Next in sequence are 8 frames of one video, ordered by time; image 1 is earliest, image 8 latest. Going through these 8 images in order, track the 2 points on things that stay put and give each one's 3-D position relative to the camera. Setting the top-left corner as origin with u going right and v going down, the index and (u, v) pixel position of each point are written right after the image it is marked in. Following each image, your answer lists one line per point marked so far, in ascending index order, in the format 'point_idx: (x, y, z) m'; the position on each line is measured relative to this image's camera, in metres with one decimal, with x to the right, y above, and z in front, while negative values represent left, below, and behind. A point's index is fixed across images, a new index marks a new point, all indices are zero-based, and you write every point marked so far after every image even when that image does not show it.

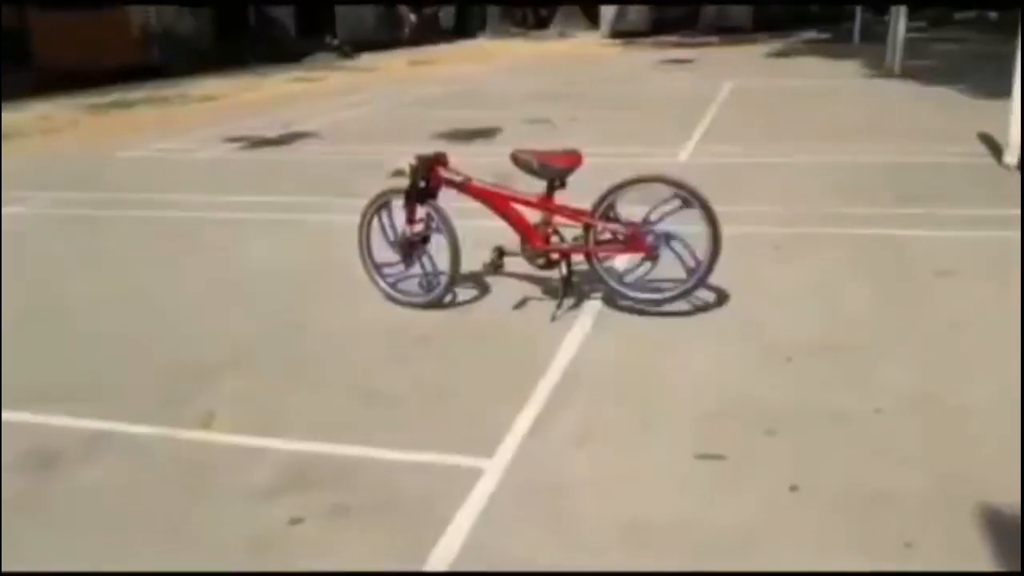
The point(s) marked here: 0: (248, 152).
0: (-2.4, +1.2, +9.3) m
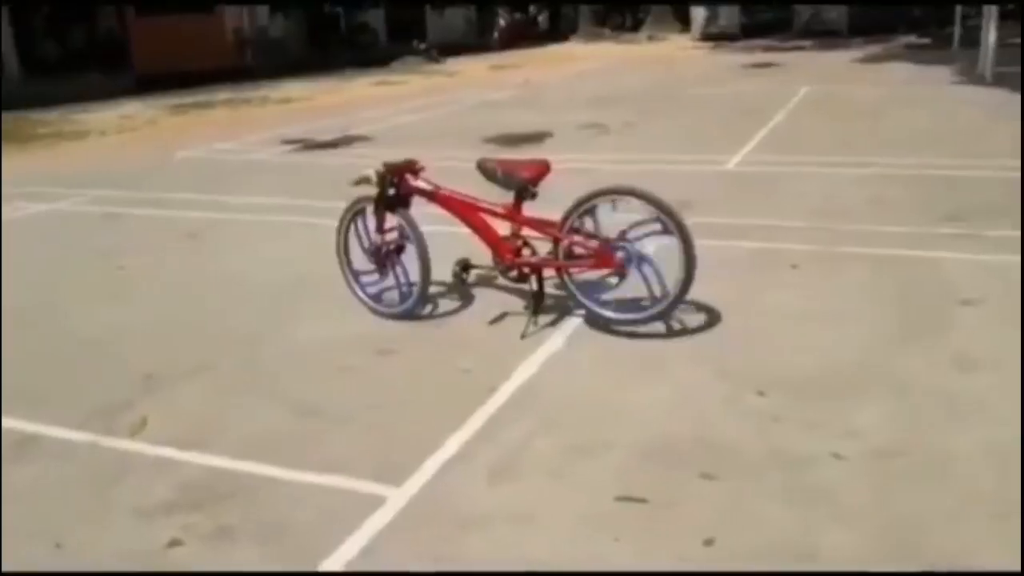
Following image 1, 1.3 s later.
0: (-1.9, +1.2, +9.3) m
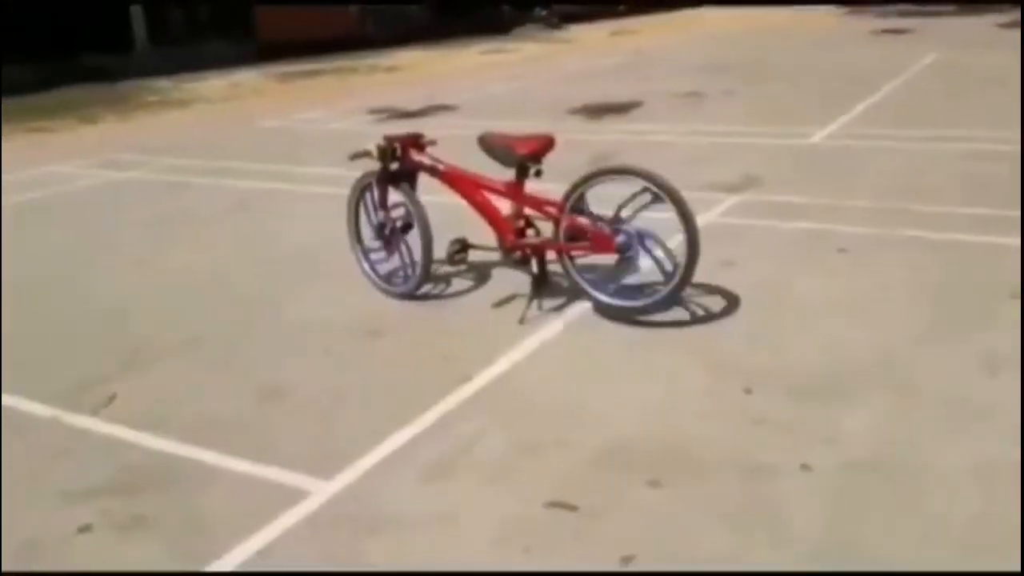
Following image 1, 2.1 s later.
0: (-1.2, +1.5, +9.2) m
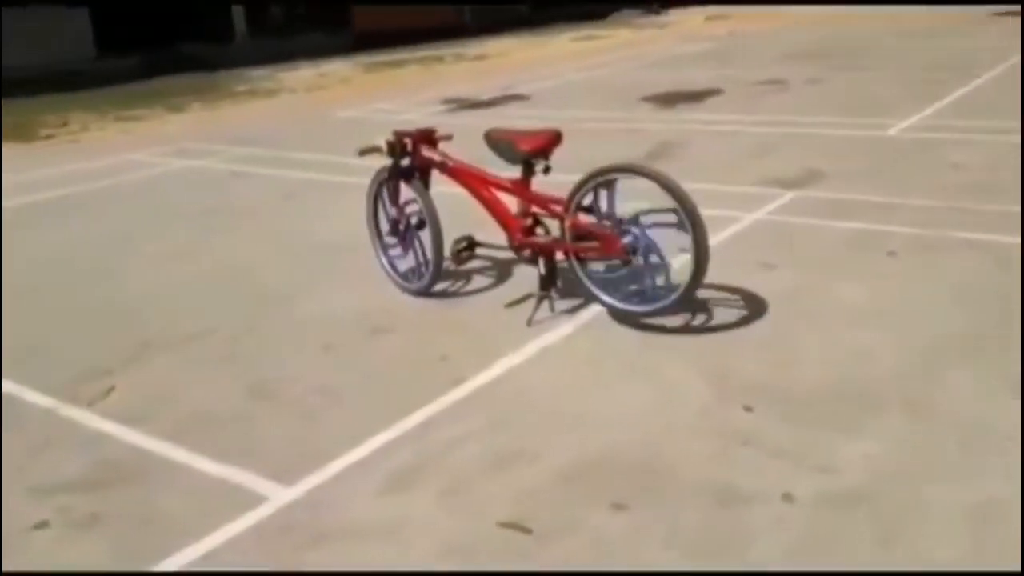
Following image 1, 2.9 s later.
0: (-0.6, +1.5, +9.1) m
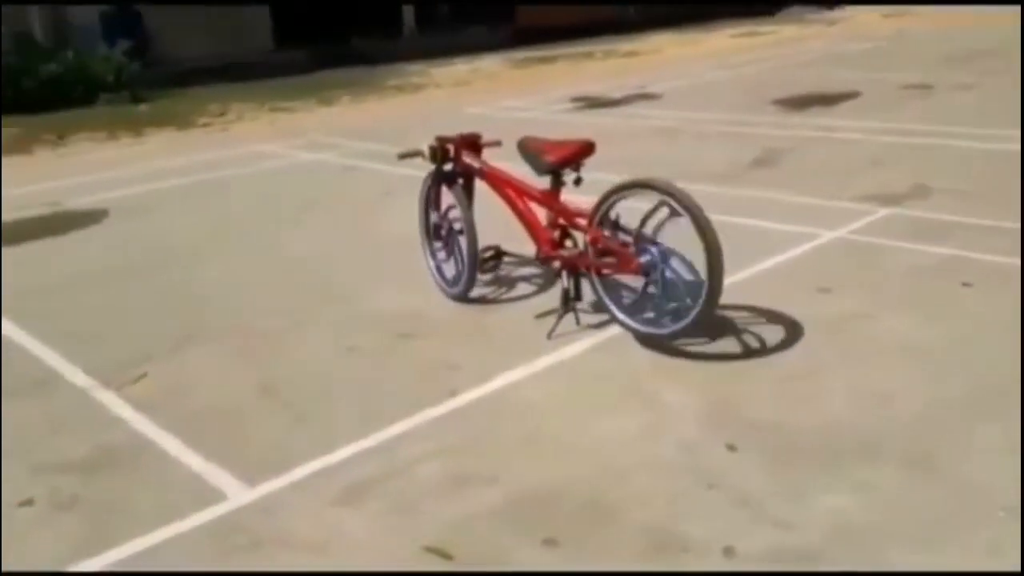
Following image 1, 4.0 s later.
0: (+0.5, +1.5, +9.0) m
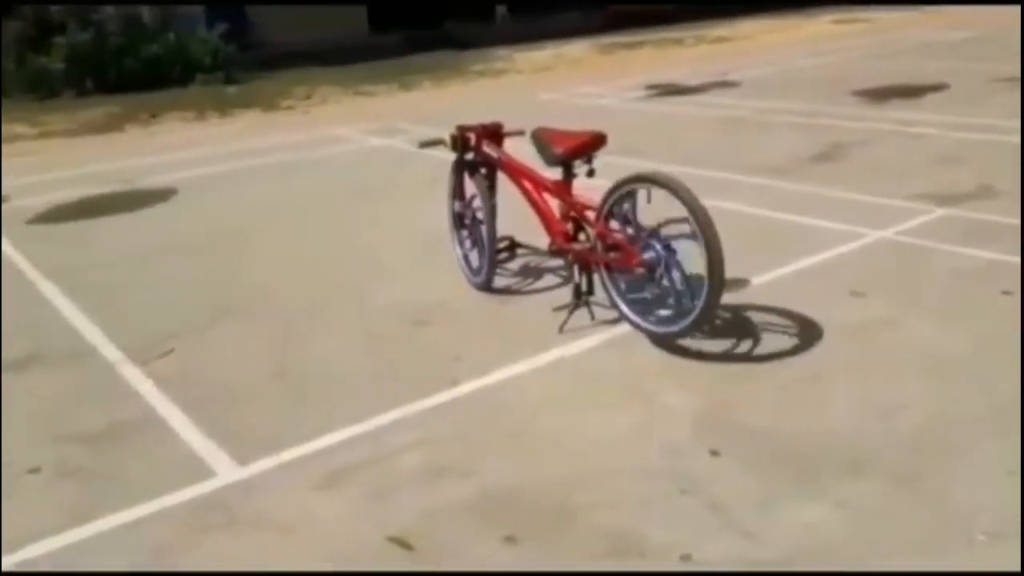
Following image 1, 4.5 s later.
0: (+1.1, +1.6, +8.9) m
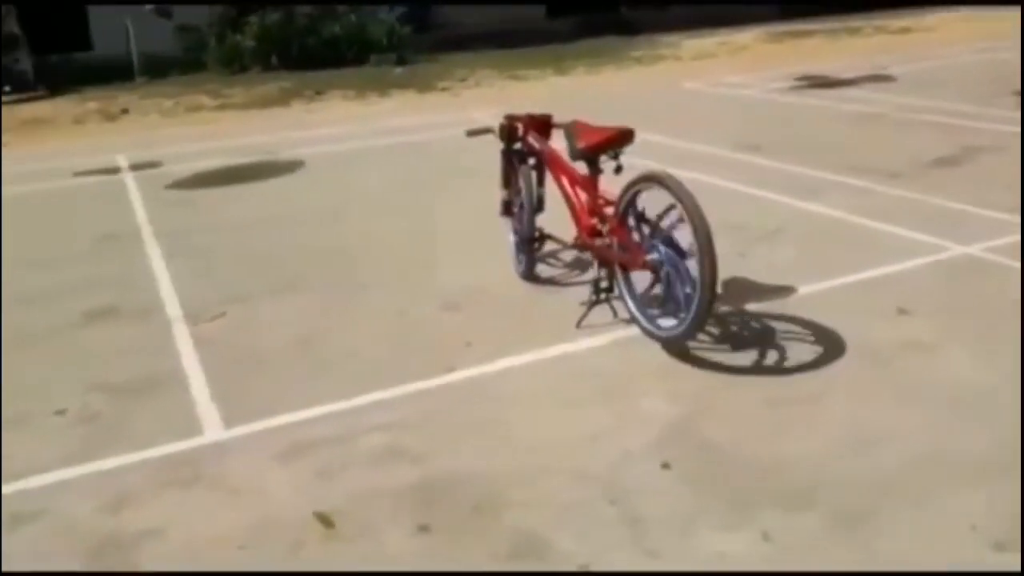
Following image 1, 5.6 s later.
0: (+2.2, +1.6, +8.5) m
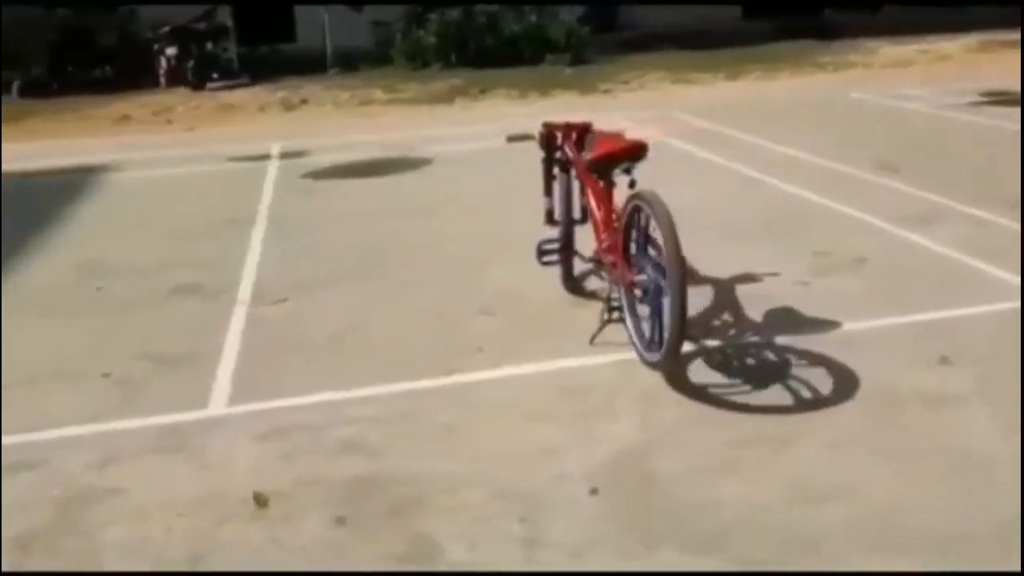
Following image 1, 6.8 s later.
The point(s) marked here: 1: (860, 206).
0: (+3.3, +1.3, +7.8) m
1: (+1.9, +0.4, +5.7) m
